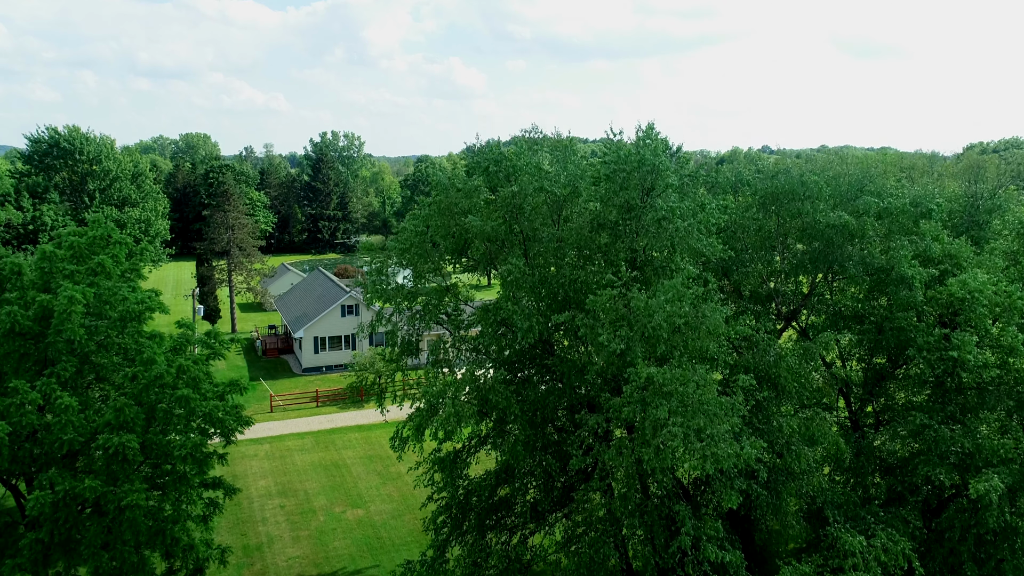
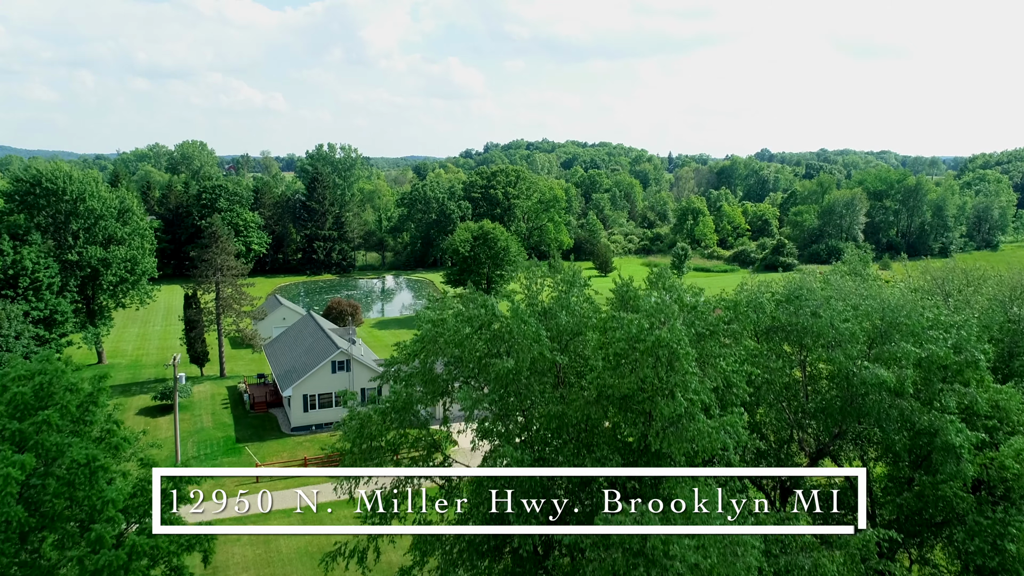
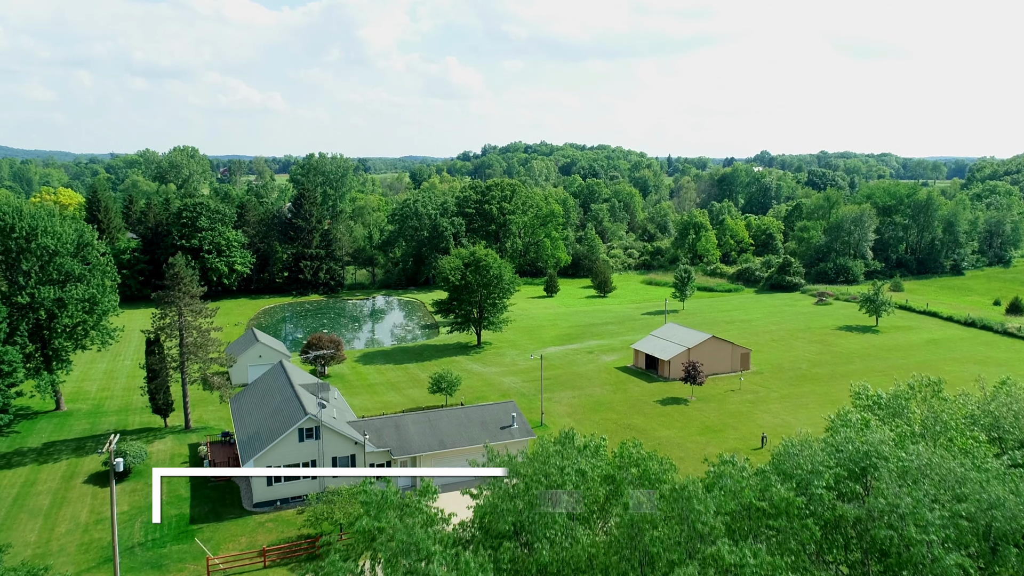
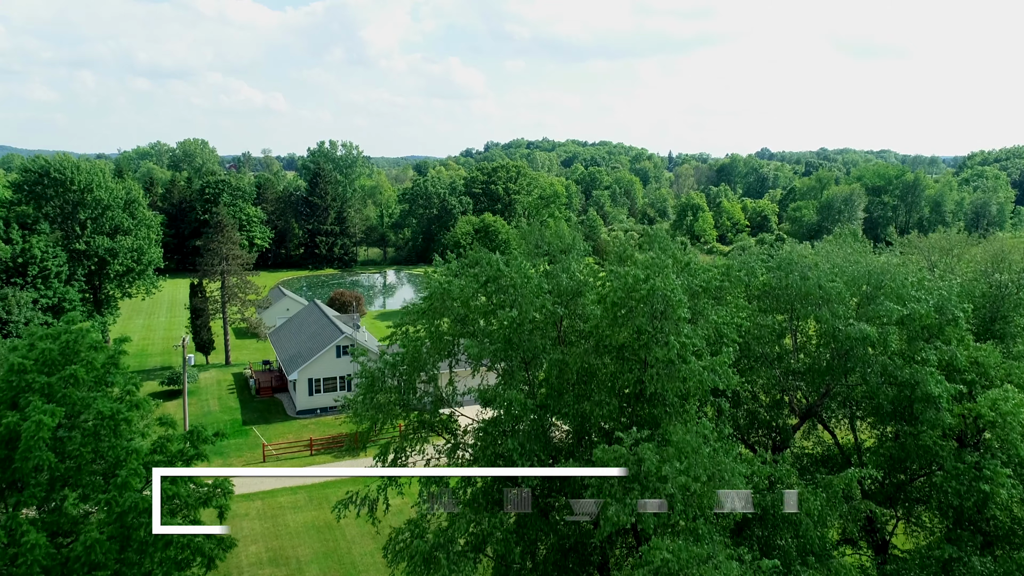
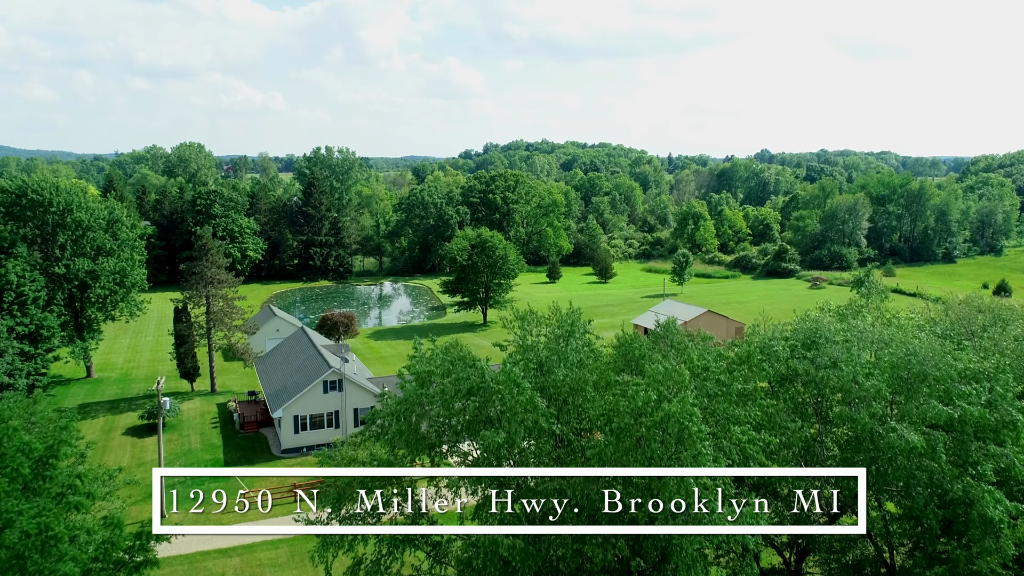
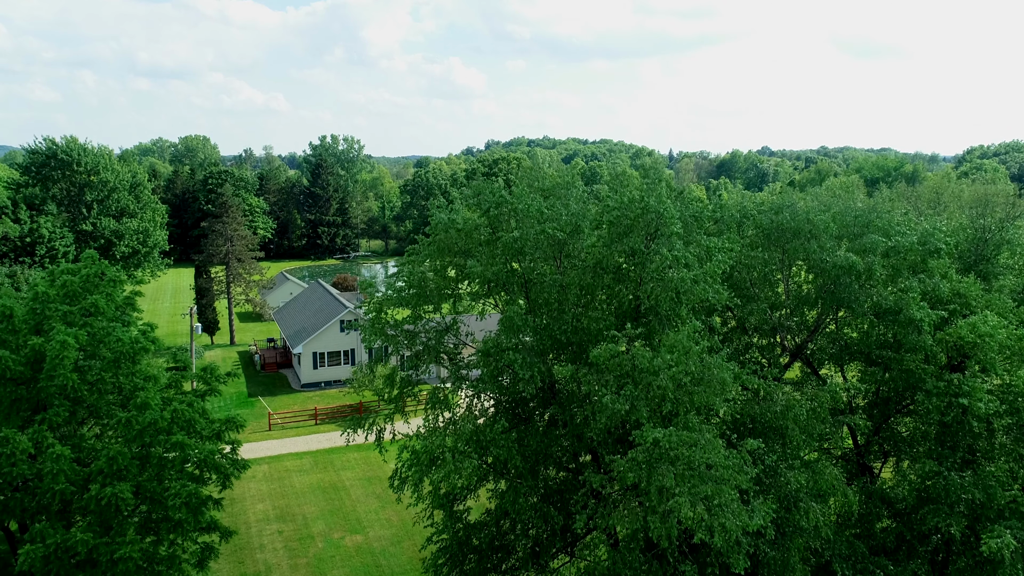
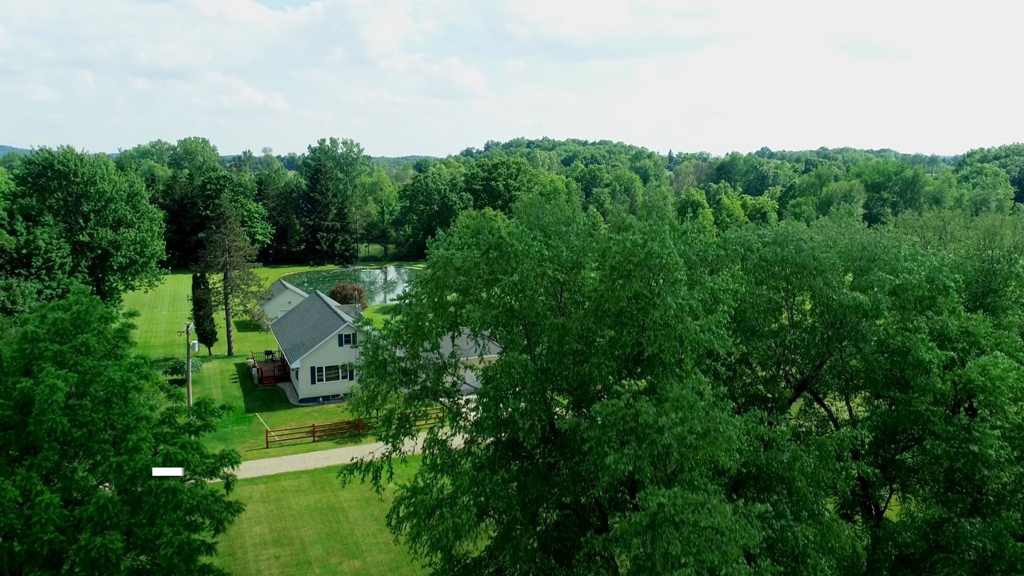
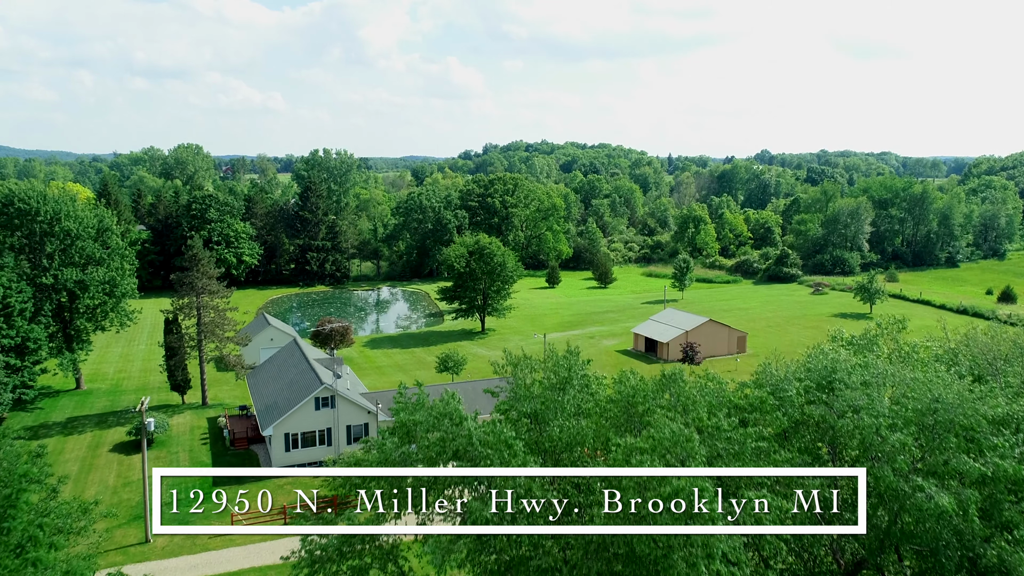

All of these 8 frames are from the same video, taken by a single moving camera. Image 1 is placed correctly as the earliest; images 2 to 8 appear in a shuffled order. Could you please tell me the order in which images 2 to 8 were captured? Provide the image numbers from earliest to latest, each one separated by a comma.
6, 7, 4, 2, 5, 8, 3
